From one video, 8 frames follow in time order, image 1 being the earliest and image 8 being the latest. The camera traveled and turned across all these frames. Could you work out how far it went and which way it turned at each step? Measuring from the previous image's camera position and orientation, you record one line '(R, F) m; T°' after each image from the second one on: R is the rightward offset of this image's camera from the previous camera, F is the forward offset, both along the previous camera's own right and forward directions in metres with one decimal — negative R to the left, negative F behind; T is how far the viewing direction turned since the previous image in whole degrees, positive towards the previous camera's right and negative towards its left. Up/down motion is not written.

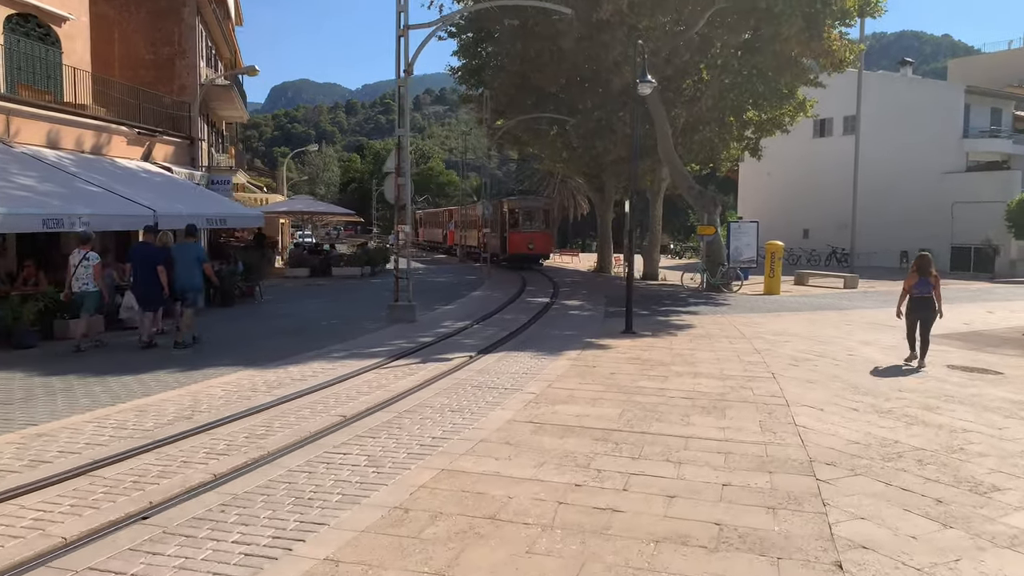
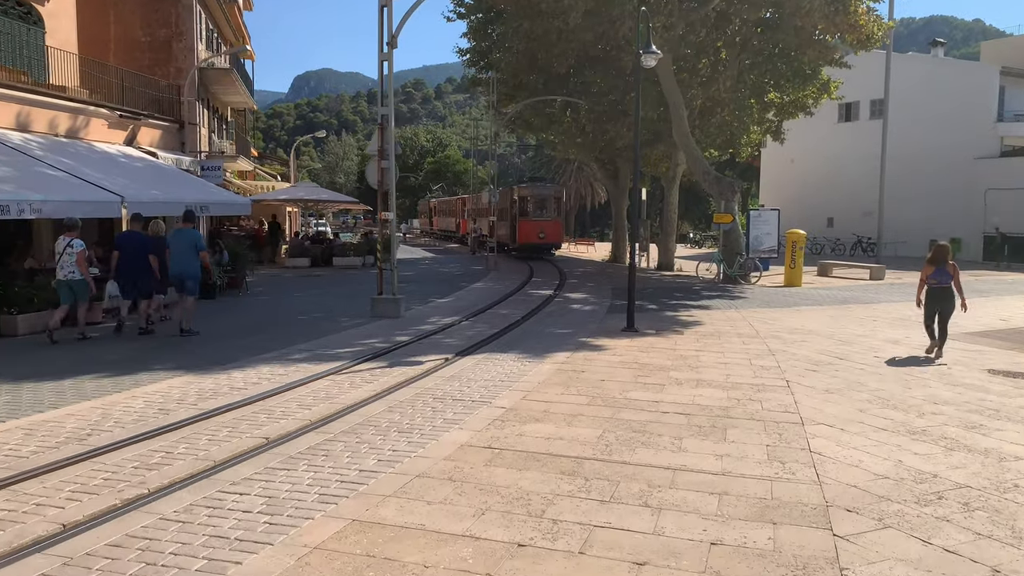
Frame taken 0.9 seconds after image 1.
(+0.5, +1.1) m; -2°
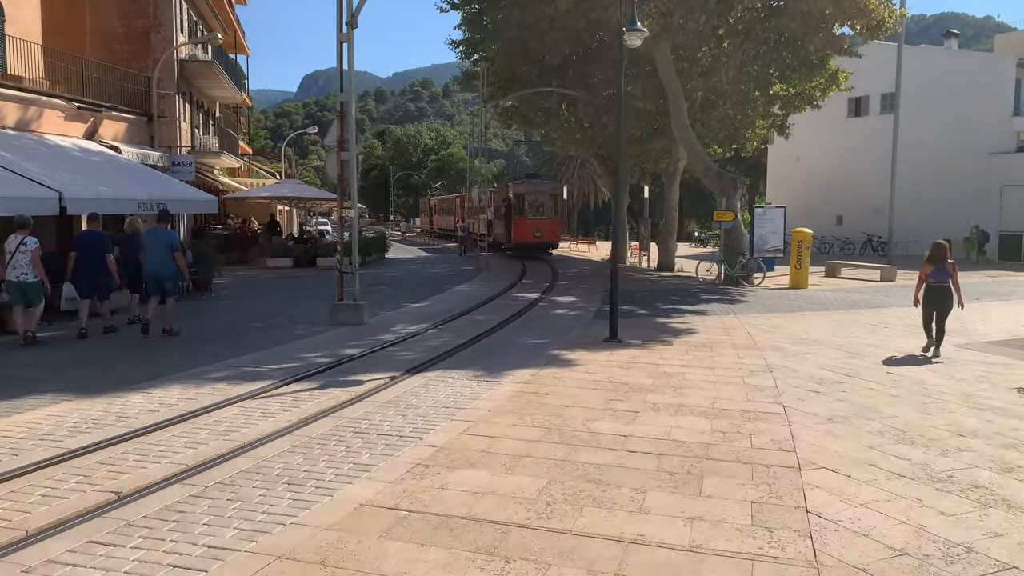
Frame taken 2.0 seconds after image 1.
(+0.5, +1.2) m; -1°
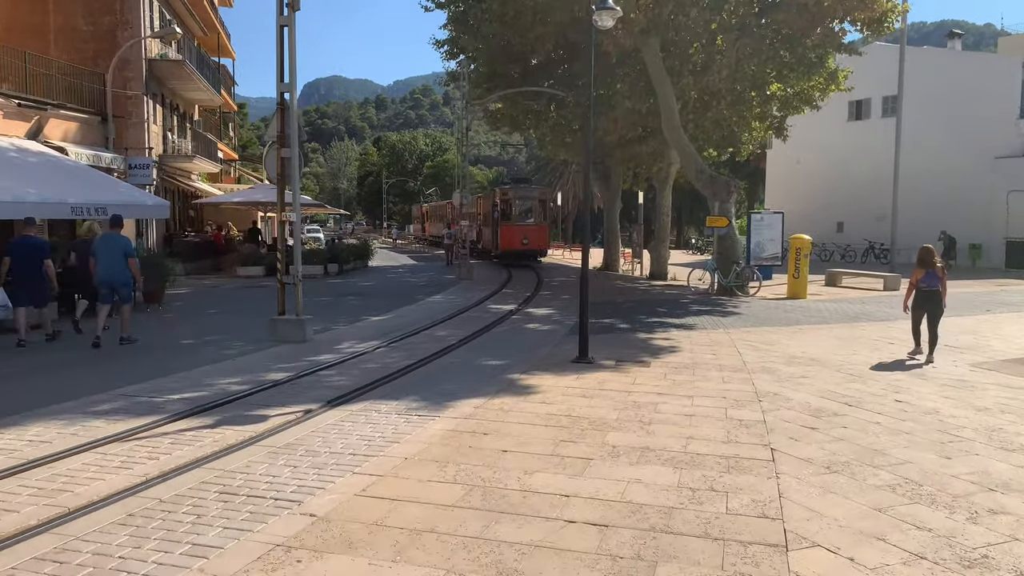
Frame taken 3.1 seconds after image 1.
(+0.5, +1.2) m; 0°
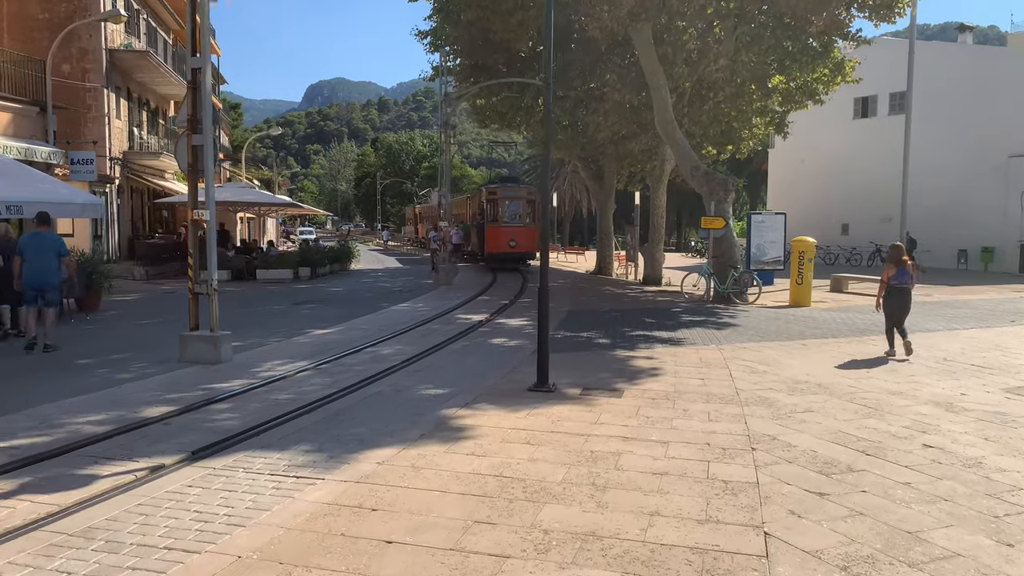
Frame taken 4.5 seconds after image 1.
(+0.6, +1.6) m; 0°
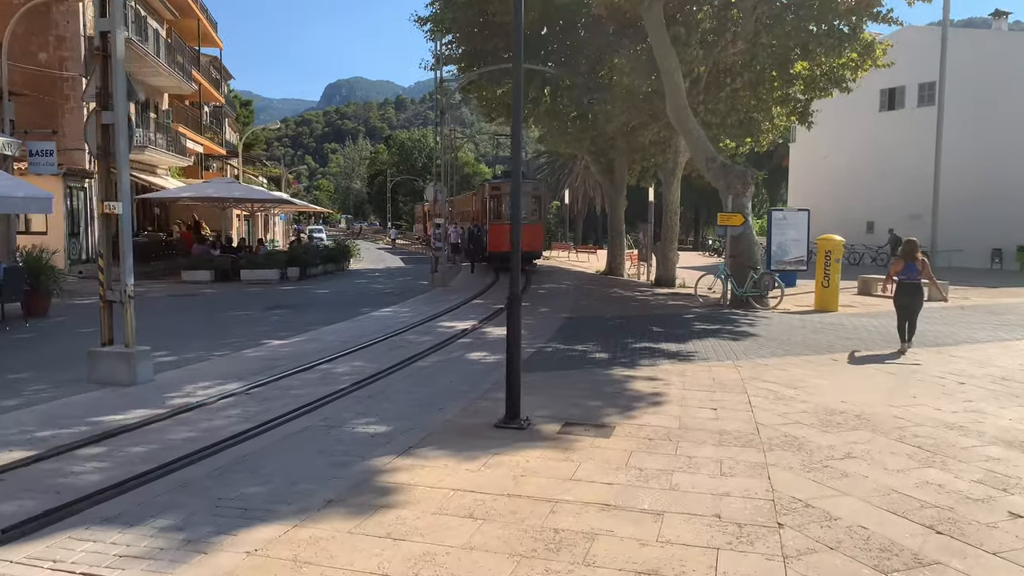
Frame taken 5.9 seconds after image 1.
(+0.4, +1.5) m; -1°
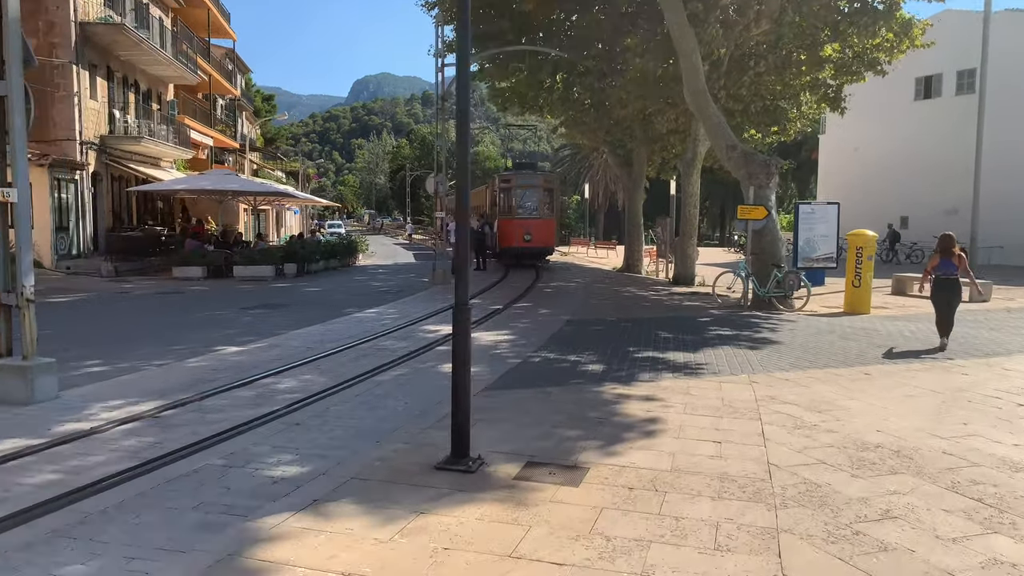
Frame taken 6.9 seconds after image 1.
(+0.5, +1.2) m; -2°
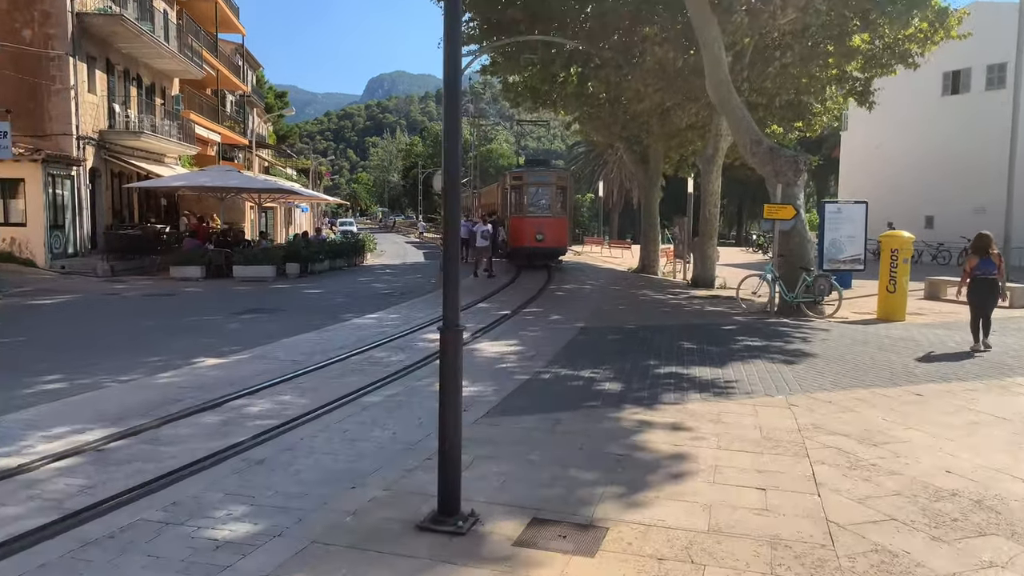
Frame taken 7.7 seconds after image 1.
(+0.1, +0.9) m; -1°
